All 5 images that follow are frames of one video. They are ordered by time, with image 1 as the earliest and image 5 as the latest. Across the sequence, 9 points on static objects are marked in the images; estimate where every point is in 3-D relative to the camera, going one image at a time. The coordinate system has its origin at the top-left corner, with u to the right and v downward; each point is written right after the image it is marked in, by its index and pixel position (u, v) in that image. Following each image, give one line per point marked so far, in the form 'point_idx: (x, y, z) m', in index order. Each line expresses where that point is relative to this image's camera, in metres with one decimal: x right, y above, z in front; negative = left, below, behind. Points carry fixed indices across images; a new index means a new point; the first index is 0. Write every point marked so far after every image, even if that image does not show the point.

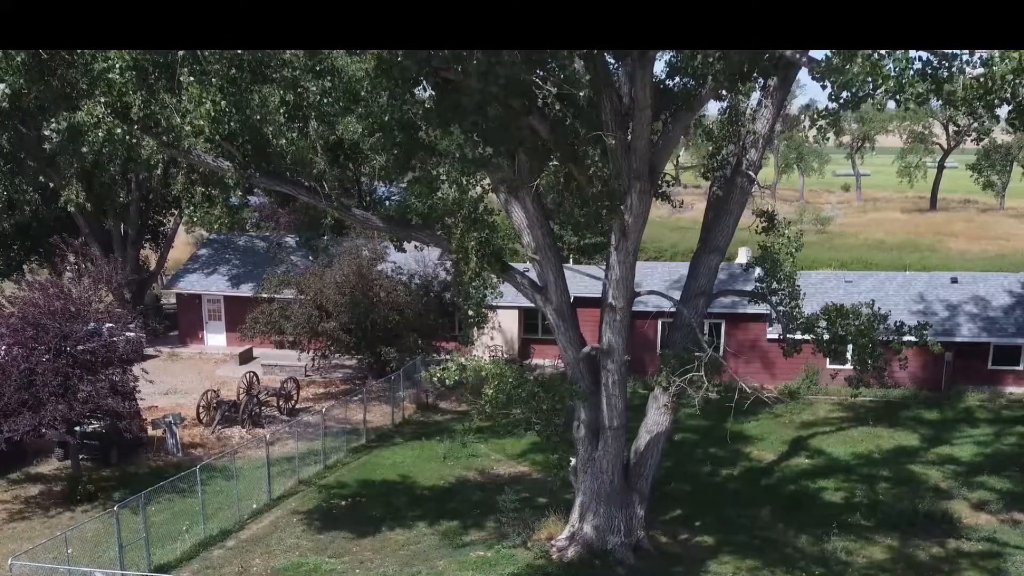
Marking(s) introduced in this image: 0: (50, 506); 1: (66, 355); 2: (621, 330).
0: (-7.8, -3.7, +14.3) m
1: (-7.1, -1.1, +13.6) m
2: (+1.4, -0.5, +10.1) m
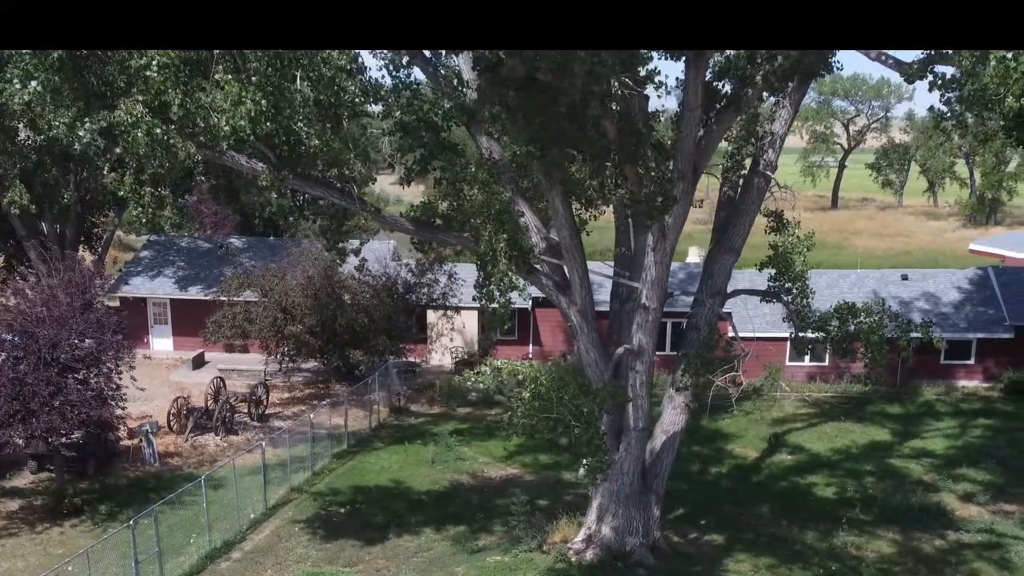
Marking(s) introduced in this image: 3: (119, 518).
0: (-7.7, -3.8, +13.7) m
1: (-7.0, -1.2, +13.0) m
2: (+1.7, -0.5, +10.0) m
3: (-6.5, -3.9, +14.2) m
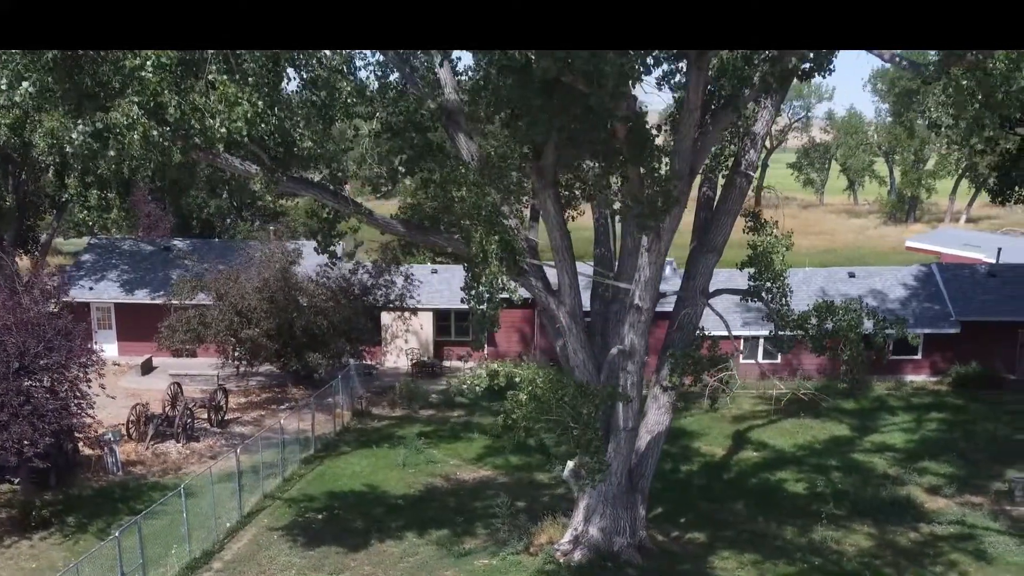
0: (-8.0, -3.9, +13.2) m
1: (-7.3, -1.2, +12.5) m
2: (+1.6, -0.5, +10.1) m
3: (-6.9, -3.9, +13.7) m
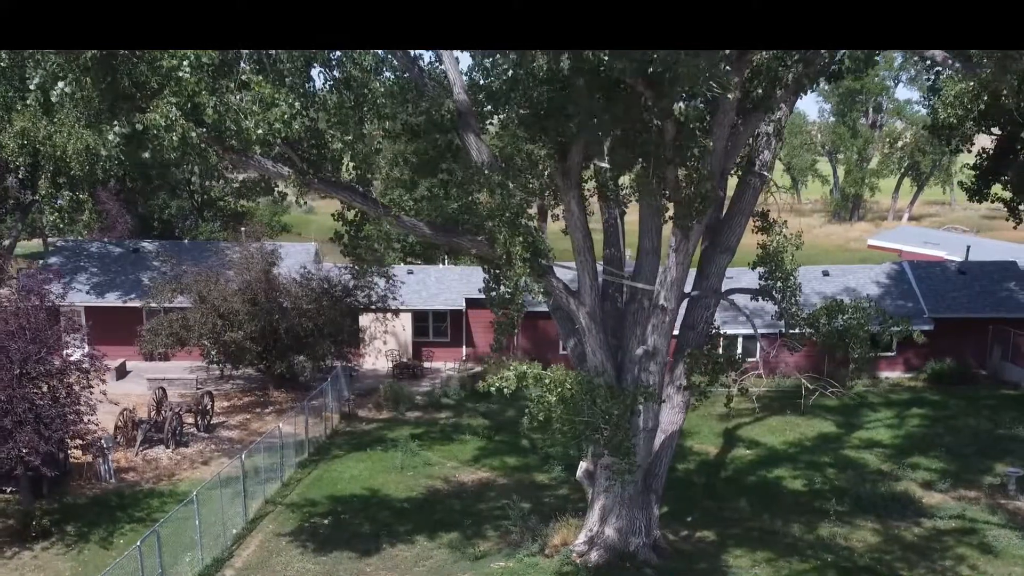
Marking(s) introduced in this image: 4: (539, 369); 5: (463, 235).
0: (-7.8, -3.9, +12.9) m
1: (-7.1, -1.3, +12.3) m
2: (+1.8, -0.5, +10.1) m
3: (-6.7, -4.0, +13.5) m
4: (+0.3, -0.9, +9.1) m
5: (-0.6, +0.6, +9.8) m
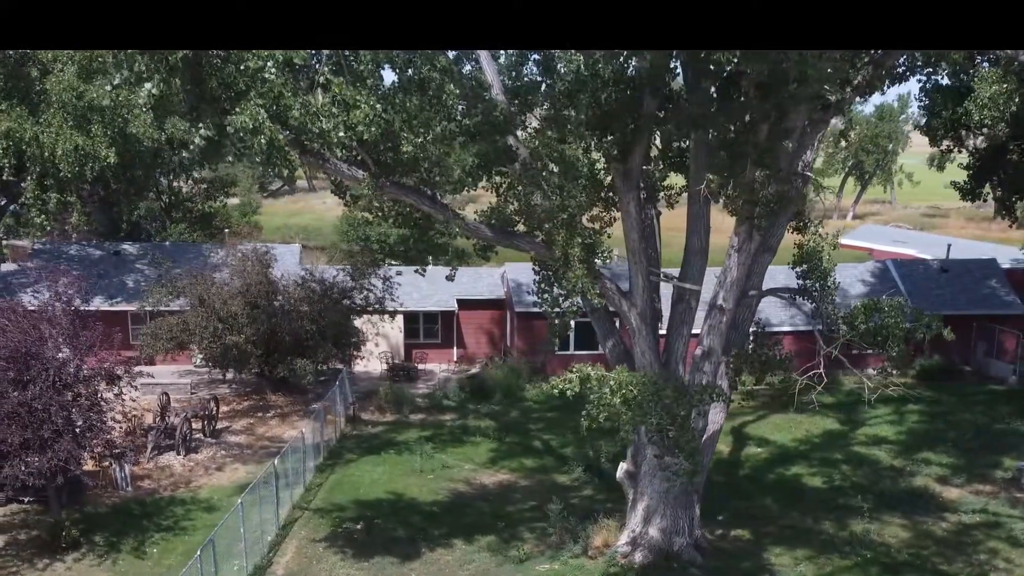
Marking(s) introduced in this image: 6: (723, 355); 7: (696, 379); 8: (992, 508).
0: (-7.2, -4.0, +12.7) m
1: (-6.5, -1.4, +12.1) m
2: (+2.5, -0.5, +10.1) m
3: (-6.1, -4.1, +13.3) m
4: (+0.9, -0.9, +9.1) m
5: (0.0, +0.6, +9.7) m
6: (+2.5, -0.8, +10.4) m
7: (+2.2, -1.2, +10.5) m
8: (+8.6, -4.0, +15.1) m
